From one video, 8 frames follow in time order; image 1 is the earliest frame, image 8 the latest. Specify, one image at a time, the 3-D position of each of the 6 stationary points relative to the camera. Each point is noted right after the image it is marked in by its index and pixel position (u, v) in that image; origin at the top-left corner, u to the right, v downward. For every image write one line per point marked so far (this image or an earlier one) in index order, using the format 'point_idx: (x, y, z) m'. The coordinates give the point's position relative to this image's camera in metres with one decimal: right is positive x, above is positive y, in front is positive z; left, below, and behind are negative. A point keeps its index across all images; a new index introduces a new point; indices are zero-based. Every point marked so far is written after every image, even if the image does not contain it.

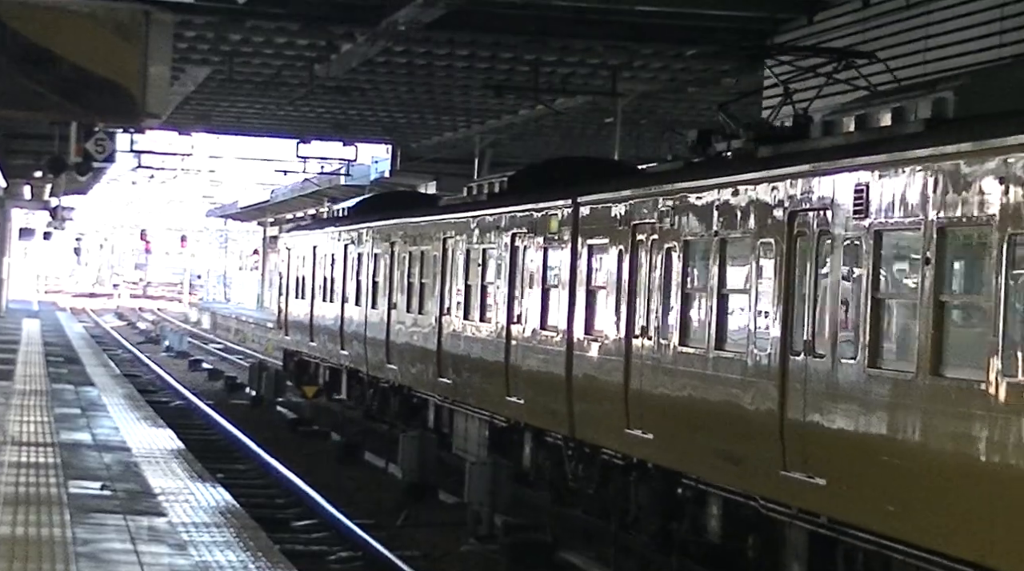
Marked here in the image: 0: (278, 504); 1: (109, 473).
0: (-2.4, -2.1, +18.5) m
1: (-4.1, -1.8, +18.7) m
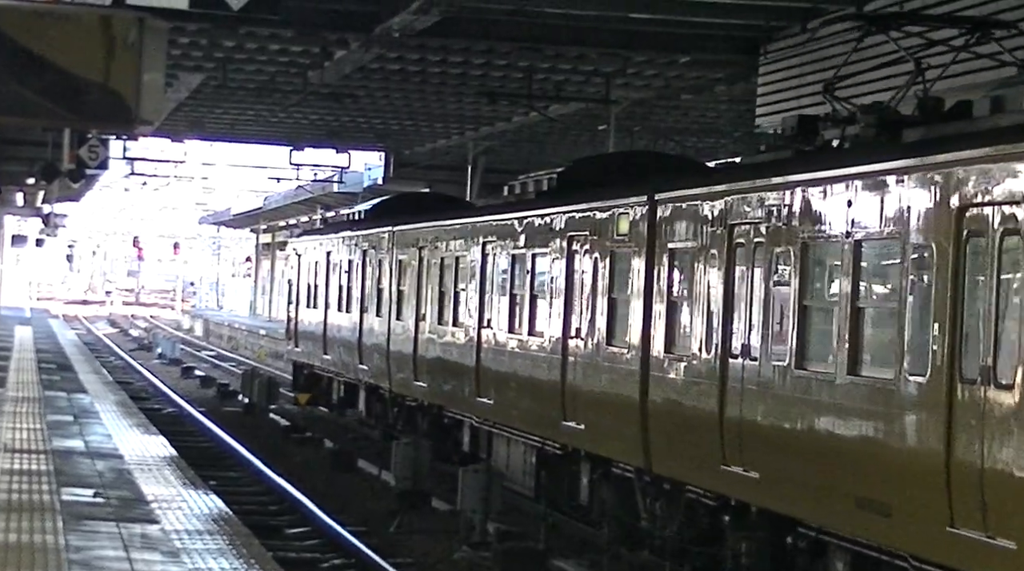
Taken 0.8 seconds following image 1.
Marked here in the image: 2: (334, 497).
0: (-2.2, -2.2, +17.0) m
1: (-3.9, -1.9, +17.2) m
2: (-1.8, -2.2, +18.4) m
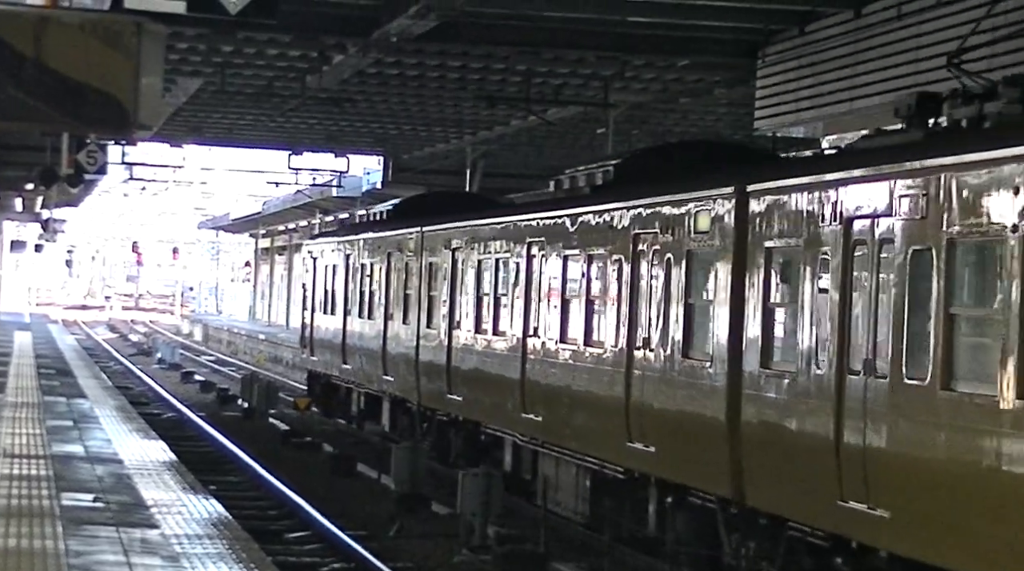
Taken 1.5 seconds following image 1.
0: (-2.3, -2.2, +17.4) m
1: (-4.0, -2.0, +17.6) m
2: (-1.8, -2.2, +18.8) m
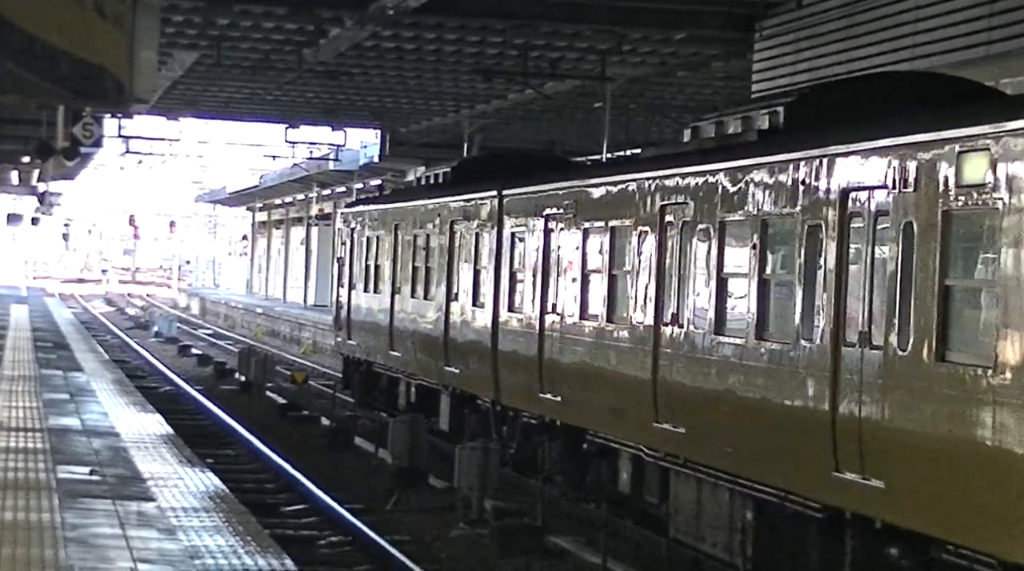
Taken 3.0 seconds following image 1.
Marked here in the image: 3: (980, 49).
0: (-2.4, -1.9, +17.7) m
1: (-4.1, -1.7, +17.9) m
2: (-2.0, -1.9, +19.1) m
3: (+3.4, +1.8, +14.4) m
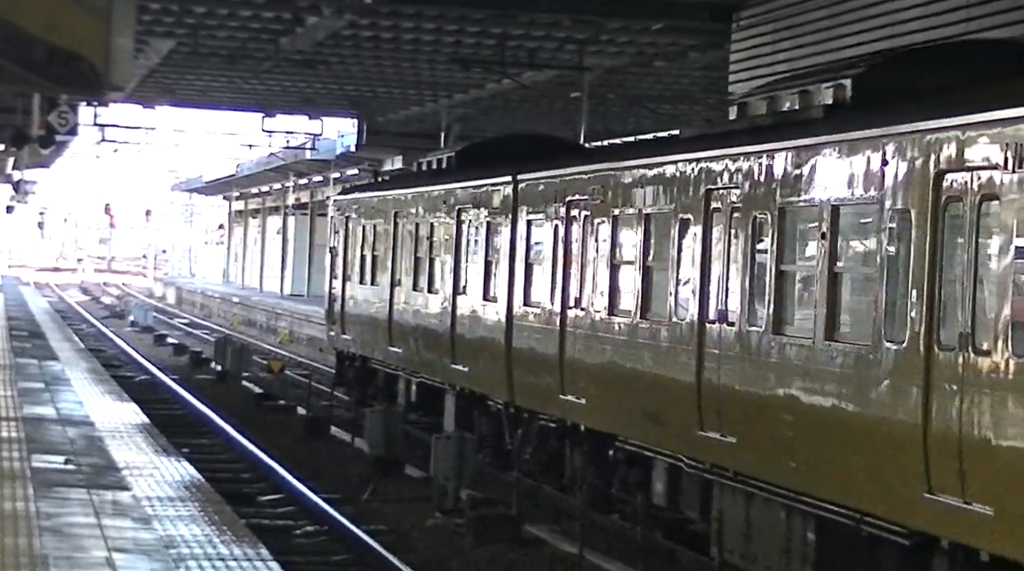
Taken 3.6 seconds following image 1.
0: (-2.6, -1.8, +17.6) m
1: (-4.3, -1.6, +17.7) m
2: (-2.2, -1.8, +19.0) m
3: (+3.2, +1.9, +14.3) m
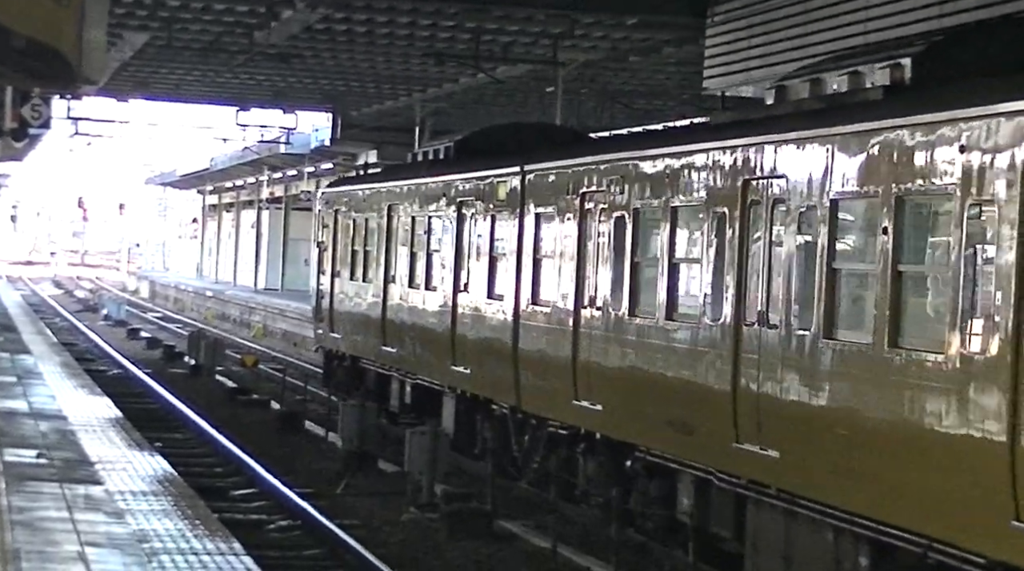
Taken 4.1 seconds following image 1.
0: (-3.0, -1.8, +18.0) m
1: (-4.7, -1.5, +18.1) m
2: (-2.6, -1.8, +19.4) m
3: (+2.9, +1.9, +14.8) m
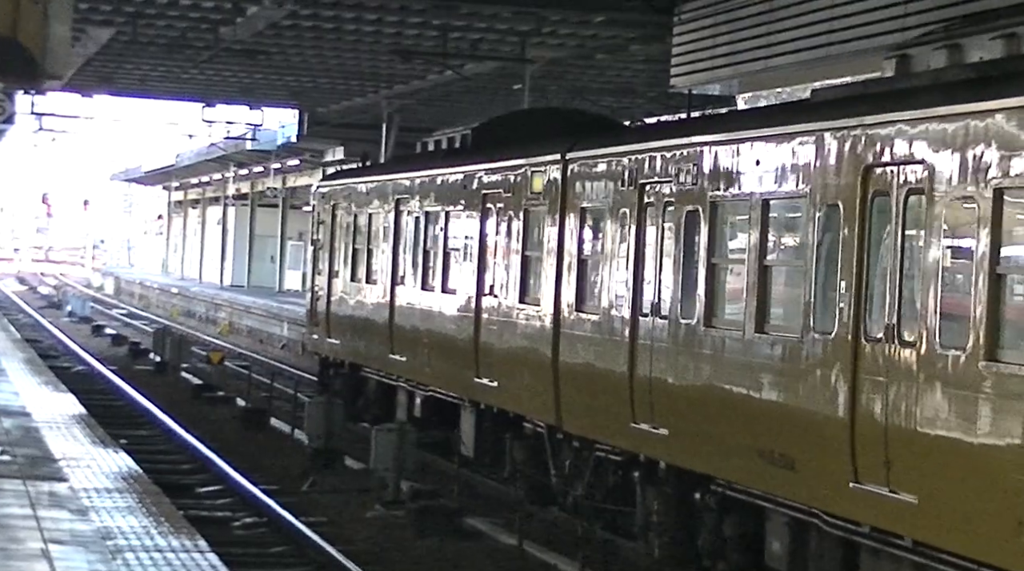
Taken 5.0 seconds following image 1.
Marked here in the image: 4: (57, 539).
0: (-3.0, -1.8, +17.0) m
1: (-4.7, -1.5, +17.1) m
2: (-2.6, -1.7, +18.4) m
3: (+2.9, +1.9, +13.9) m
4: (-3.0, -1.8, +12.0) m
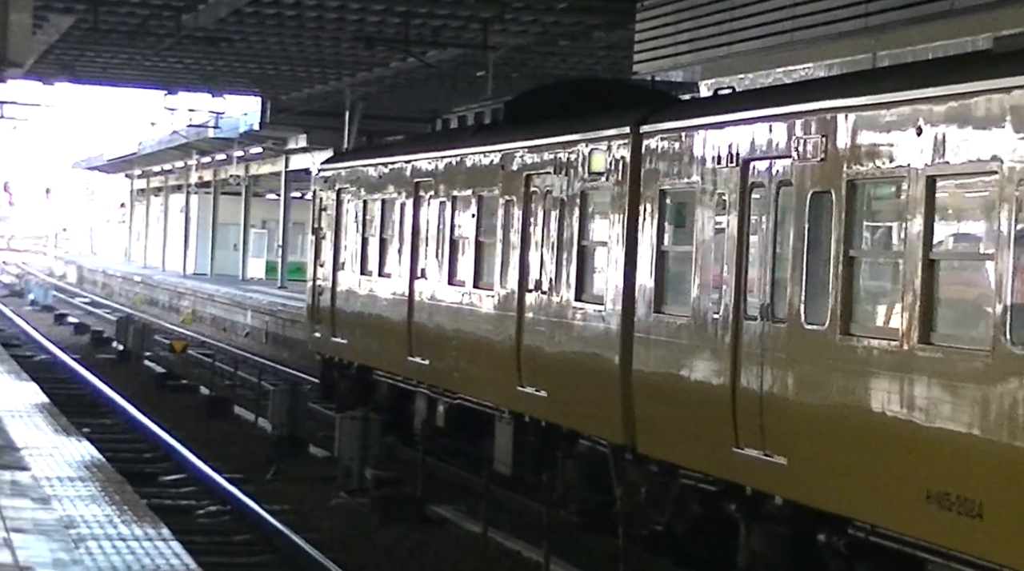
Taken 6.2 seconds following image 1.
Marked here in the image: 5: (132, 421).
0: (-3.3, -1.7, +16.9) m
1: (-5.0, -1.4, +17.0) m
2: (-3.0, -1.6, +18.3) m
3: (+2.6, +2.0, +13.9) m
4: (-3.2, -1.7, +12.0) m
5: (-4.0, -1.5, +19.3) m
